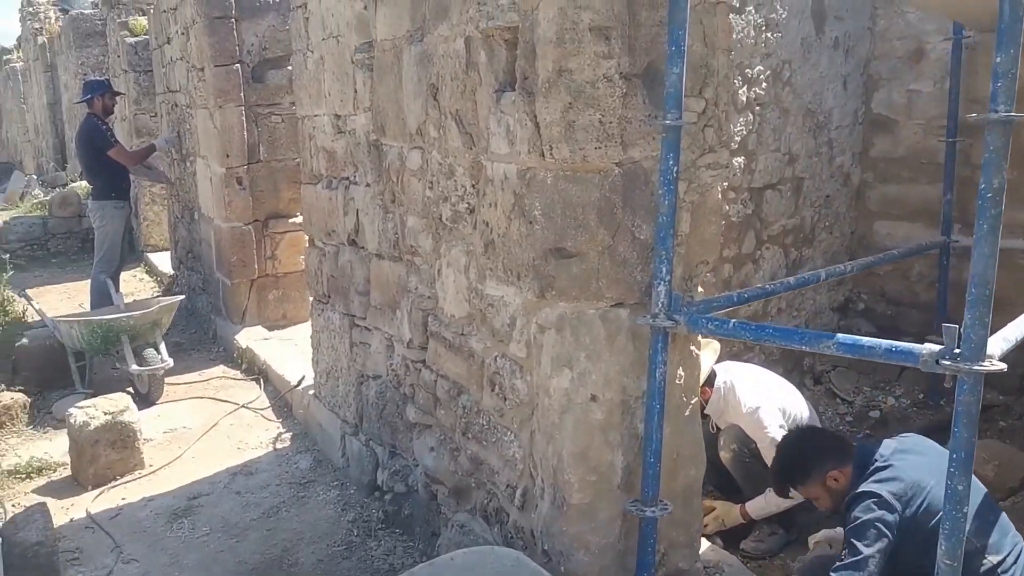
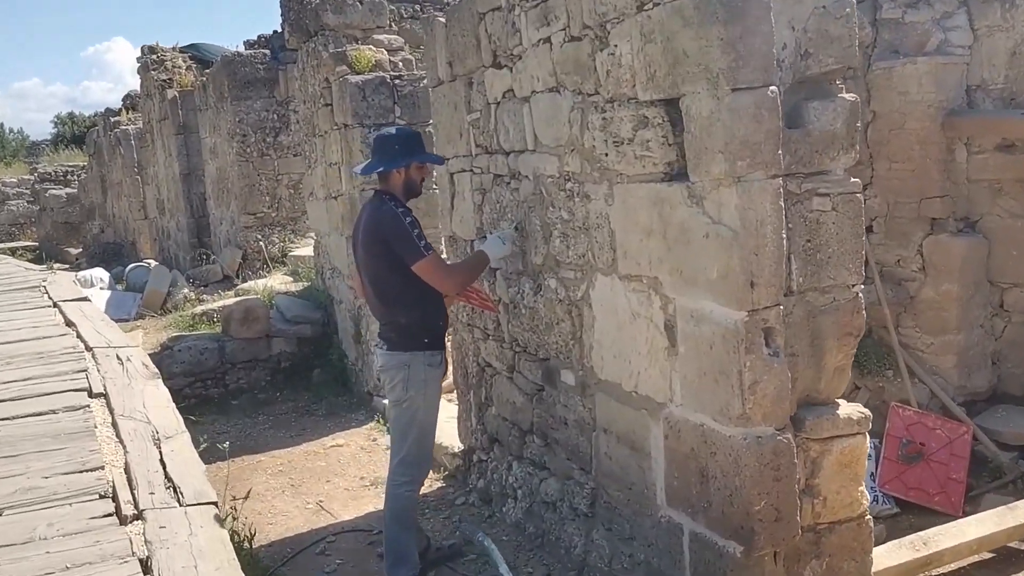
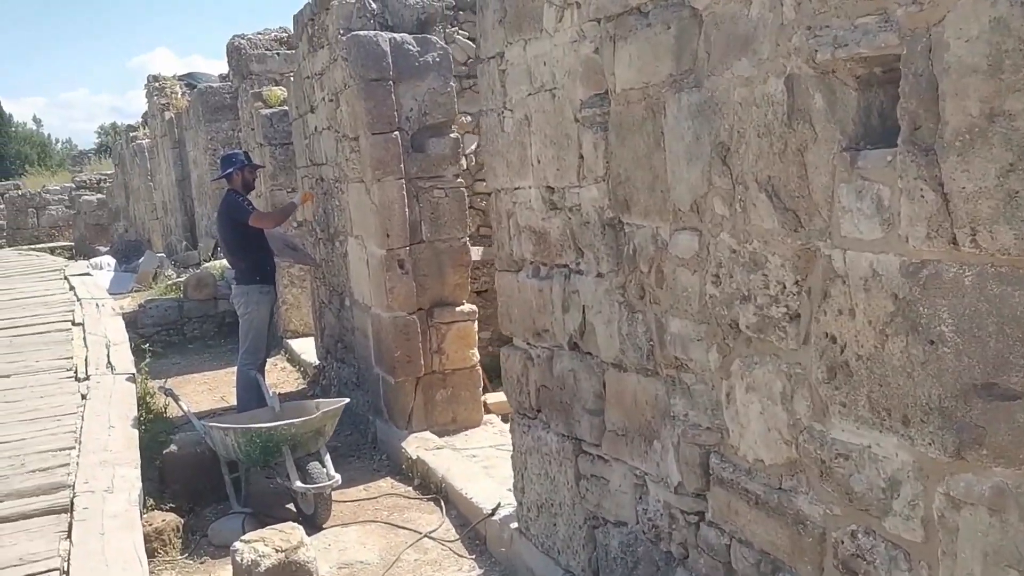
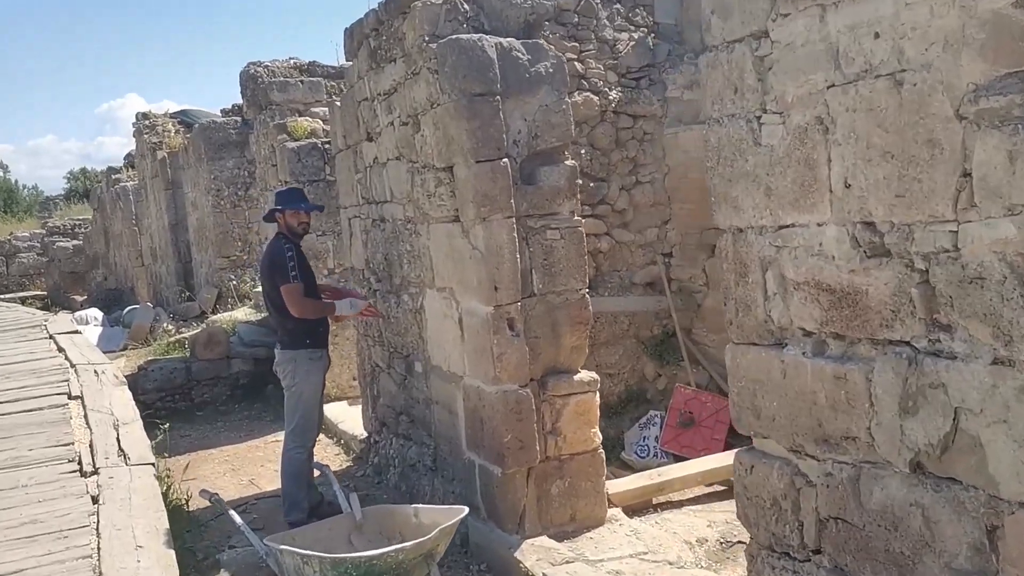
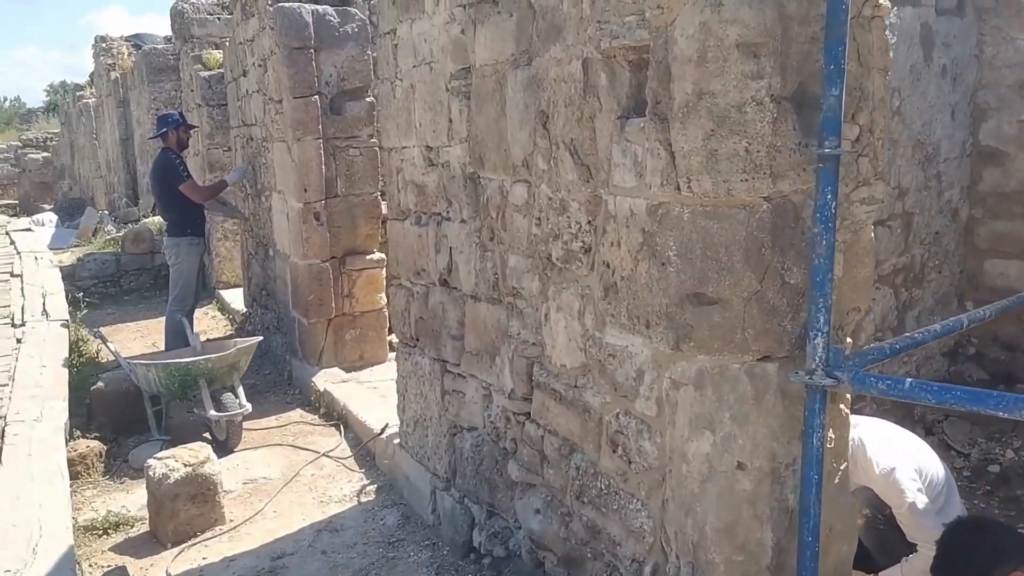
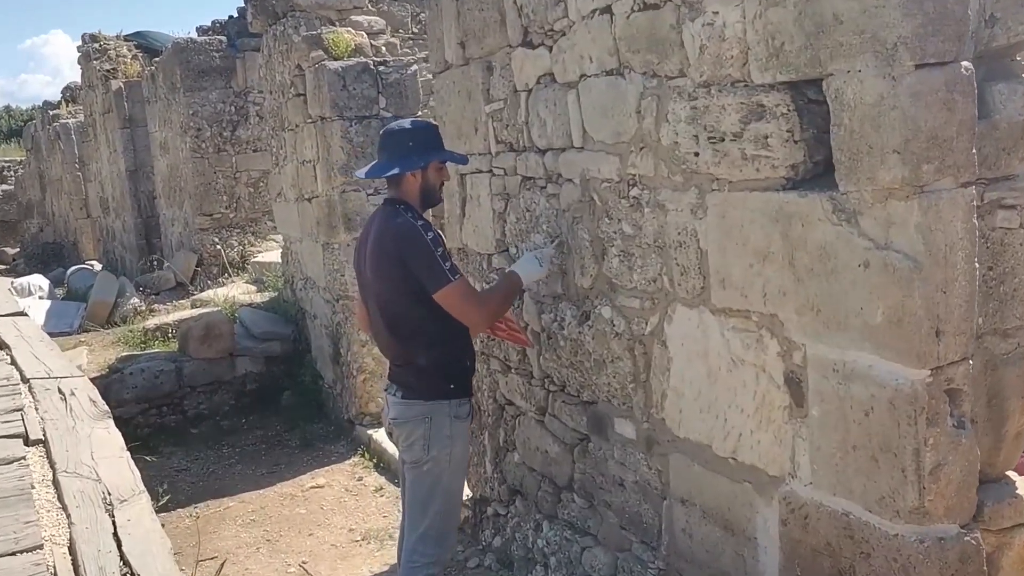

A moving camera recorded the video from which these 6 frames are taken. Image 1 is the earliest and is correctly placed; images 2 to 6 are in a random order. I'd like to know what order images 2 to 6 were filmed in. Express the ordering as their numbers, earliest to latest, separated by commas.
5, 3, 4, 2, 6
